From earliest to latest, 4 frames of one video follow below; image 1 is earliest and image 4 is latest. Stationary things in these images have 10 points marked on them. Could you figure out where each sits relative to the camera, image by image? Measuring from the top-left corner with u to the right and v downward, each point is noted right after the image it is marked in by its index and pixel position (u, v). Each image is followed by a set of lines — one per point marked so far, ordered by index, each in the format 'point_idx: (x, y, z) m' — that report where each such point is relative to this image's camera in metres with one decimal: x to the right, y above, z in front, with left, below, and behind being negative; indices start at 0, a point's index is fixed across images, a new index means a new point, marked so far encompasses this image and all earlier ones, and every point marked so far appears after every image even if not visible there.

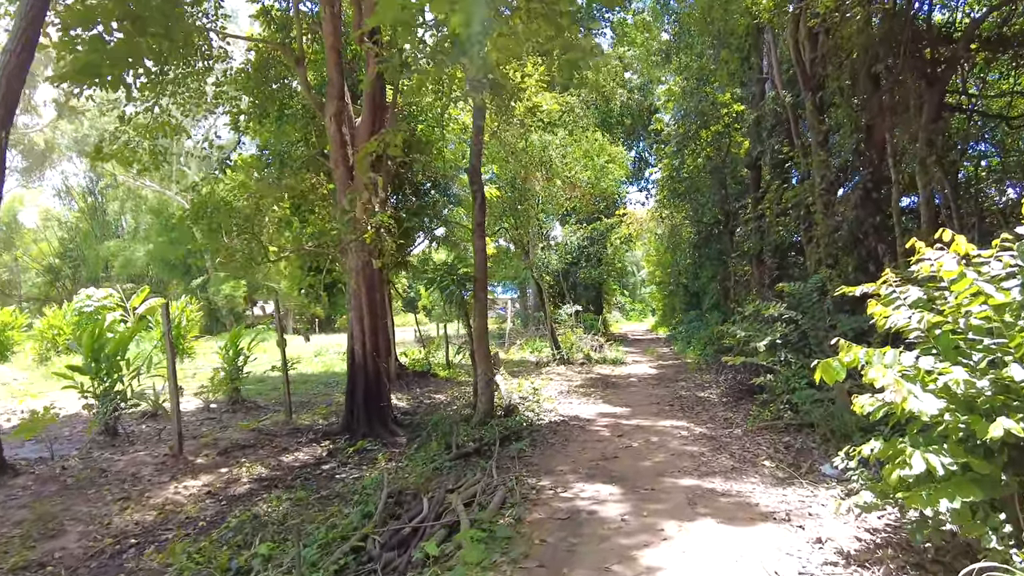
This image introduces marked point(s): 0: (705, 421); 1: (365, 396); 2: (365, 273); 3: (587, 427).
0: (+2.1, -1.5, +7.2) m
1: (-1.5, -1.1, +6.4) m
2: (-1.5, +0.1, +6.4) m
3: (+0.8, -1.5, +6.9) m
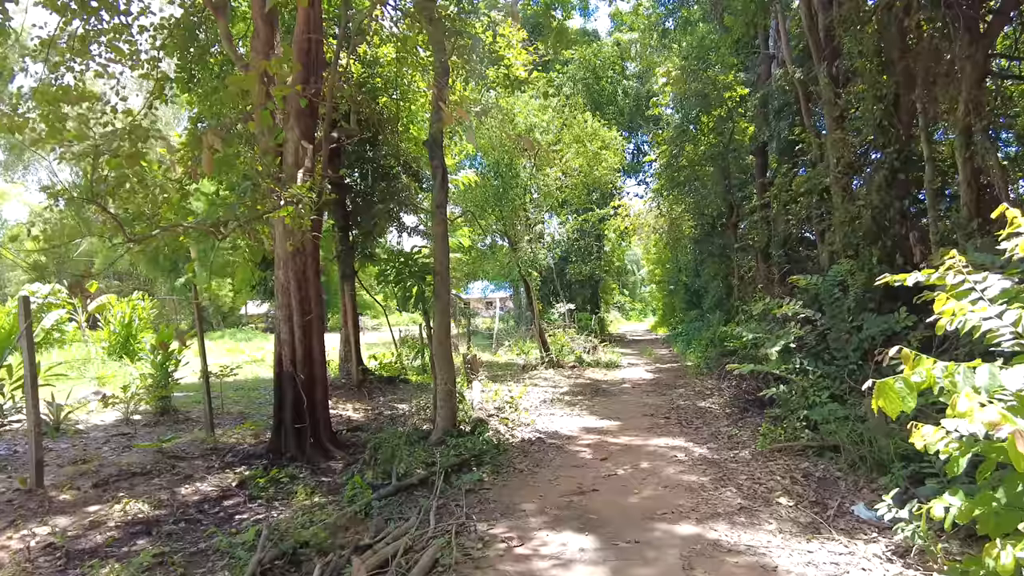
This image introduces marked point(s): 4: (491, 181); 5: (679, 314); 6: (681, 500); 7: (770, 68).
0: (+1.8, -1.4, +6.1) m
1: (-1.8, -1.0, +5.3) m
2: (-1.8, +0.2, +5.3) m
3: (+0.5, -1.4, +5.8) m
4: (-0.4, +2.0, +11.9) m
5: (+4.9, -0.8, +19.2) m
6: (+1.1, -1.4, +4.3) m
7: (+4.6, +4.0, +11.8) m
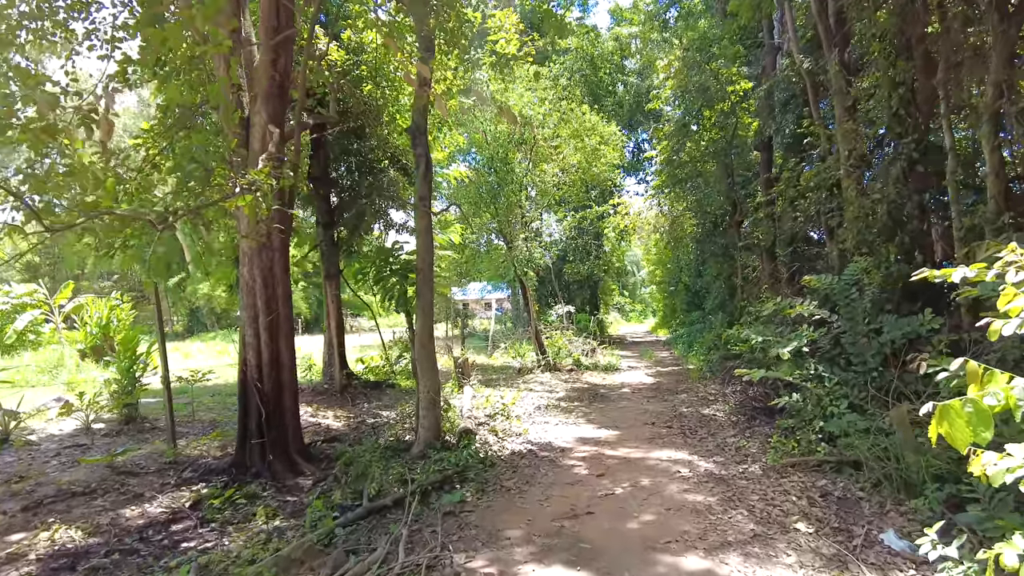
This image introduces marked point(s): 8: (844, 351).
0: (+1.7, -1.4, +5.7) m
1: (-1.9, -1.0, +4.8) m
2: (-1.9, +0.2, +4.9) m
3: (+0.4, -1.4, +5.3) m
4: (-0.5, +1.9, +11.4) m
5: (+4.8, -0.8, +18.7) m
6: (+1.0, -1.4, +3.8) m
7: (+4.6, +3.9, +11.3) m
8: (+2.8, -0.5, +5.4) m
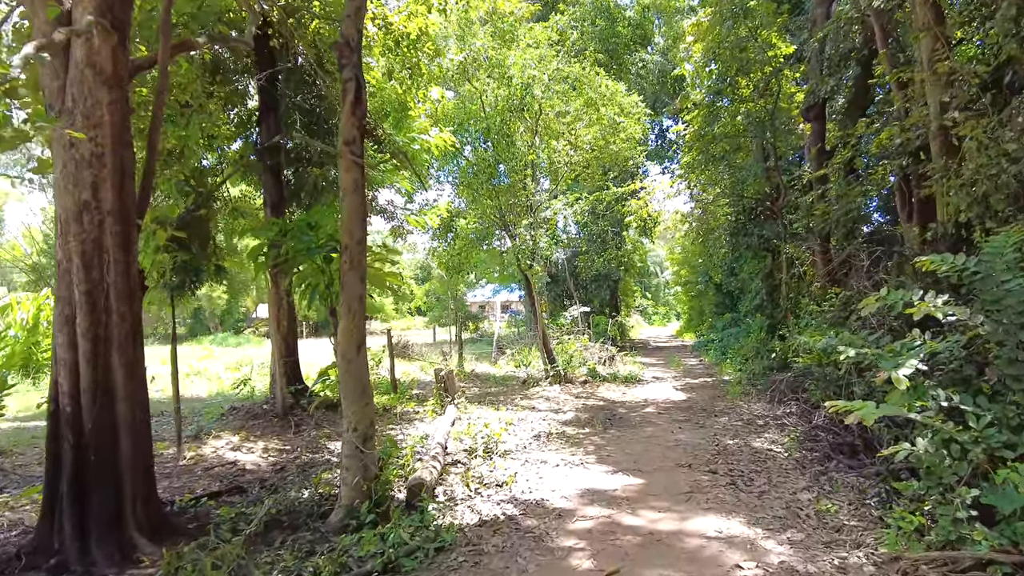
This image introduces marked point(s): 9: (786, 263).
0: (+1.6, -1.3, +3.8) m
1: (-2.1, -0.9, +3.1) m
2: (-2.1, +0.3, +3.1) m
3: (+0.2, -1.3, +3.5) m
4: (-0.4, +2.0, +9.6) m
5: (+5.1, -0.8, +16.7) m
6: (+0.8, -1.3, +1.9) m
7: (+4.6, +4.0, +9.3) m
8: (+2.6, -0.4, +3.5) m
9: (+4.4, +0.4, +10.5) m
